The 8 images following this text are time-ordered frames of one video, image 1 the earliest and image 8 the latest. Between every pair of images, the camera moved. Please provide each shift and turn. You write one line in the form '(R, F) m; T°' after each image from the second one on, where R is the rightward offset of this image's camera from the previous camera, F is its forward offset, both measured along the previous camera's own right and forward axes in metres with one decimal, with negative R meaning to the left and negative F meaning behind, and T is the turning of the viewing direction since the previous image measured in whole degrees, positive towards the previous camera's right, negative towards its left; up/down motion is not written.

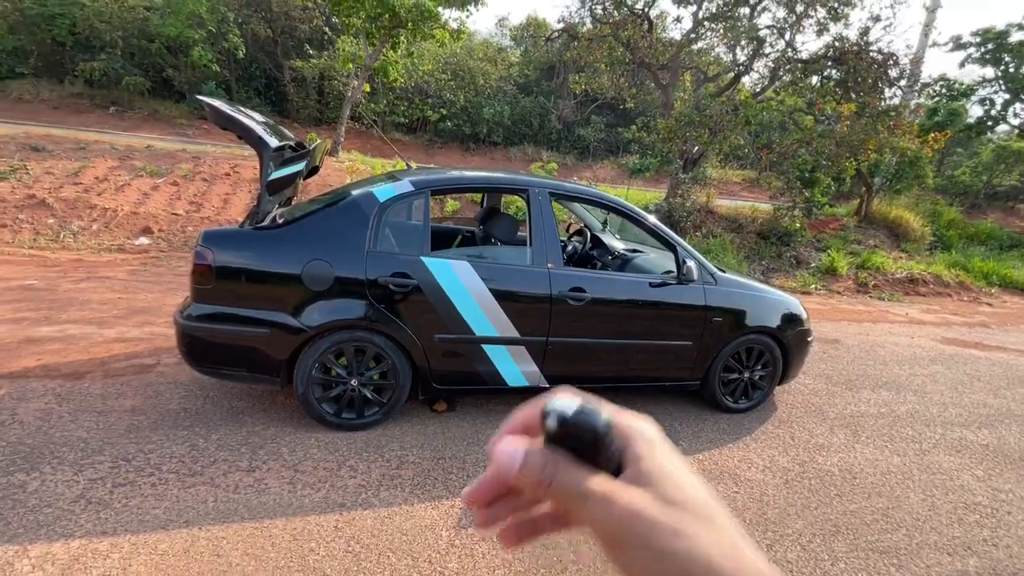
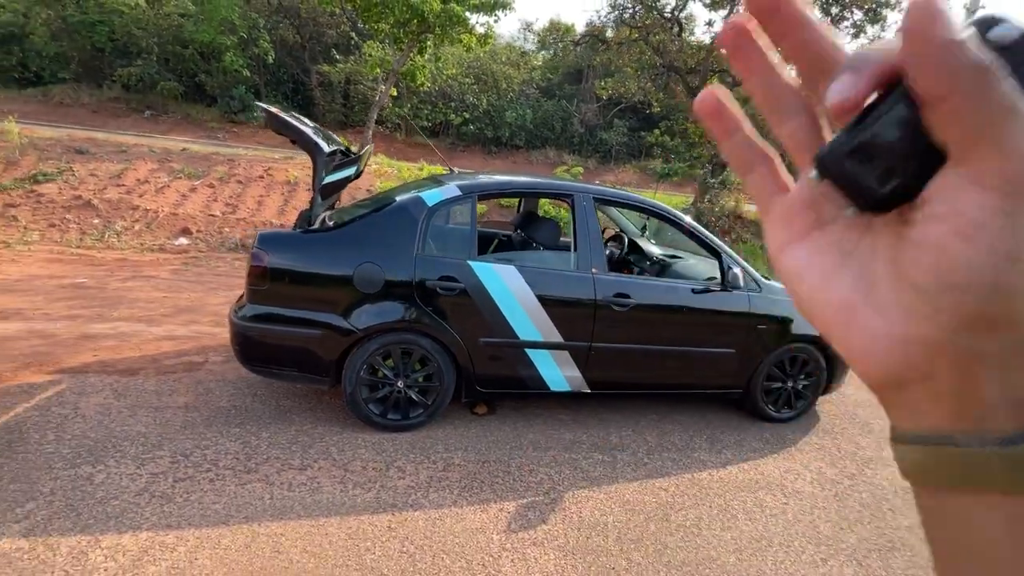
(-0.2, 0.0) m; -2°
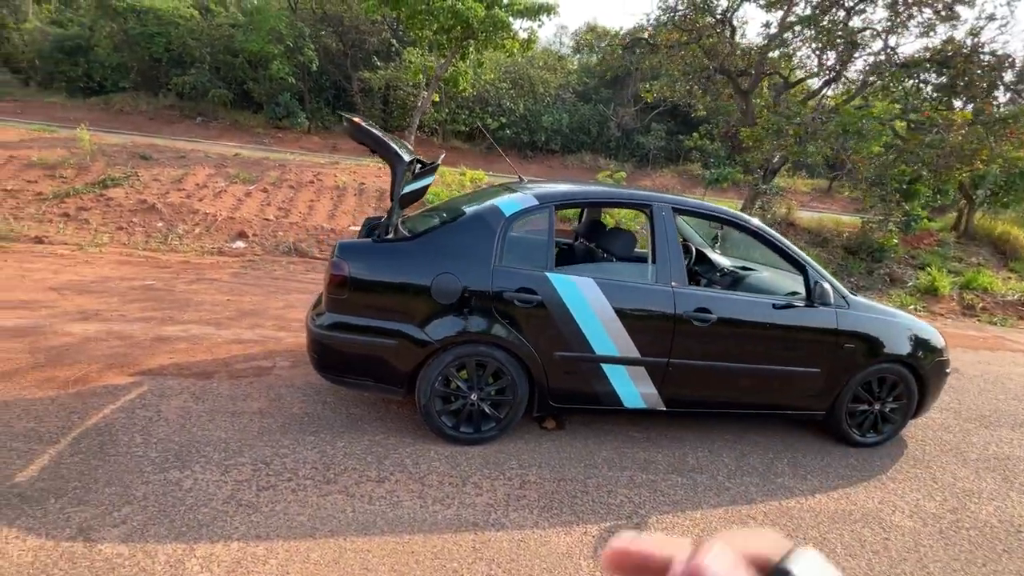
(-0.4, +0.1) m; -4°
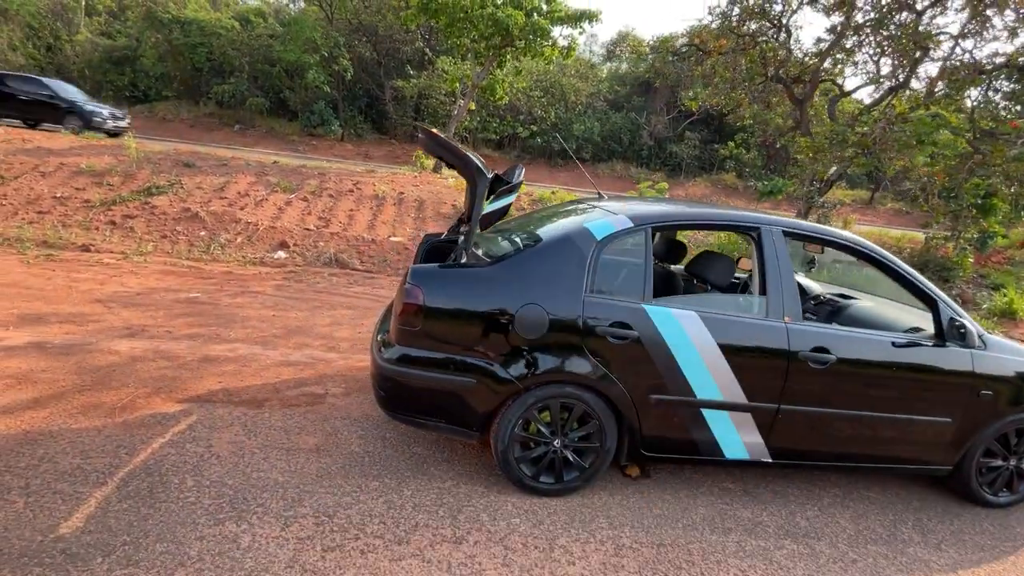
(-0.4, +0.4) m; -3°
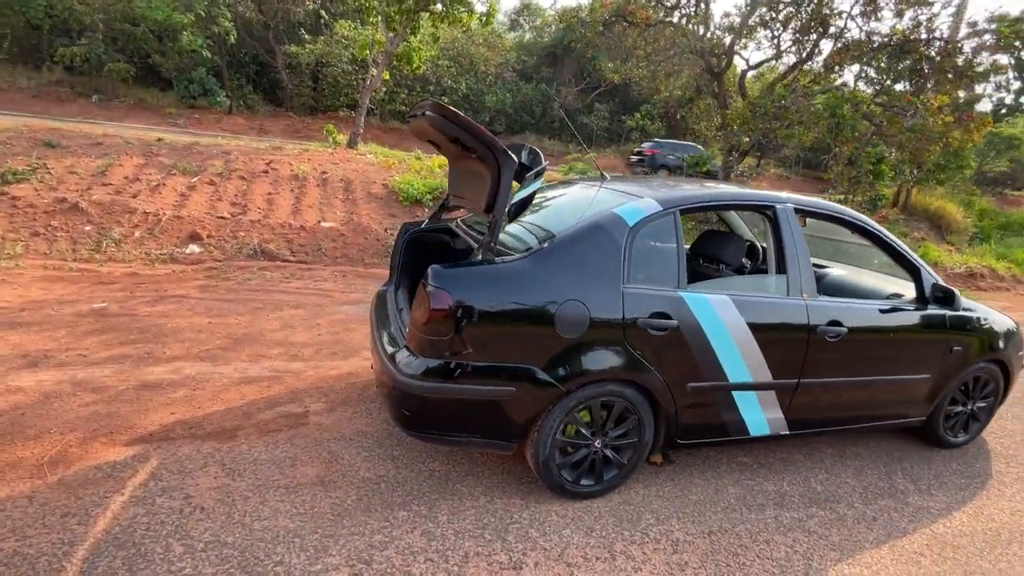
(-0.7, +0.4) m; +10°
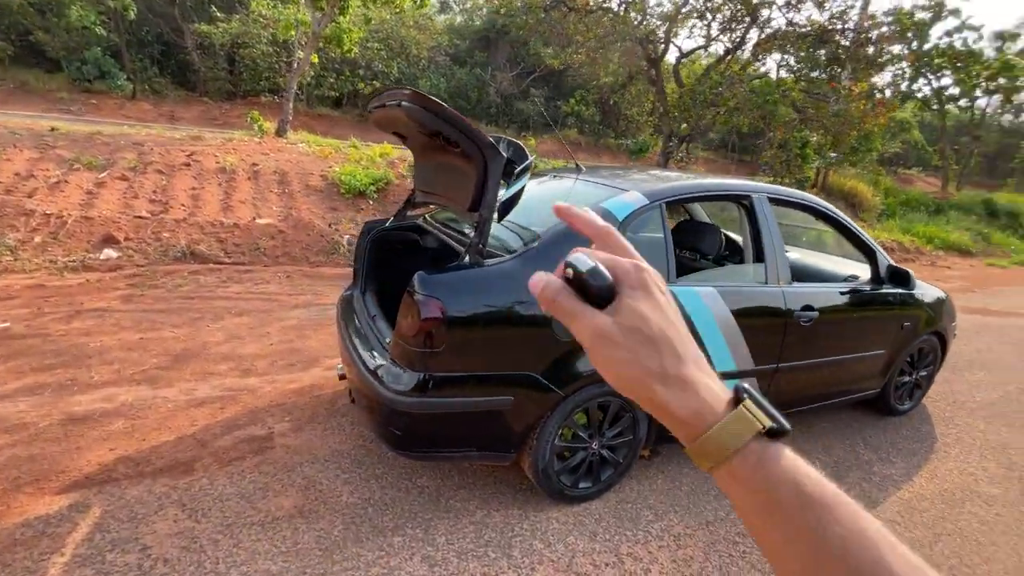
(-0.3, +0.2) m; +7°
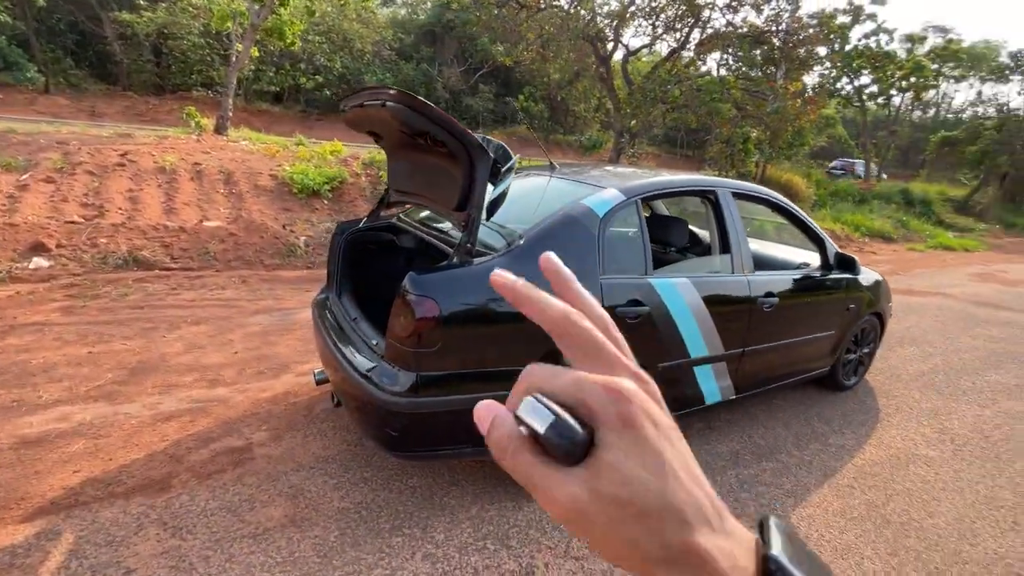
(-0.2, 0.0) m; +6°
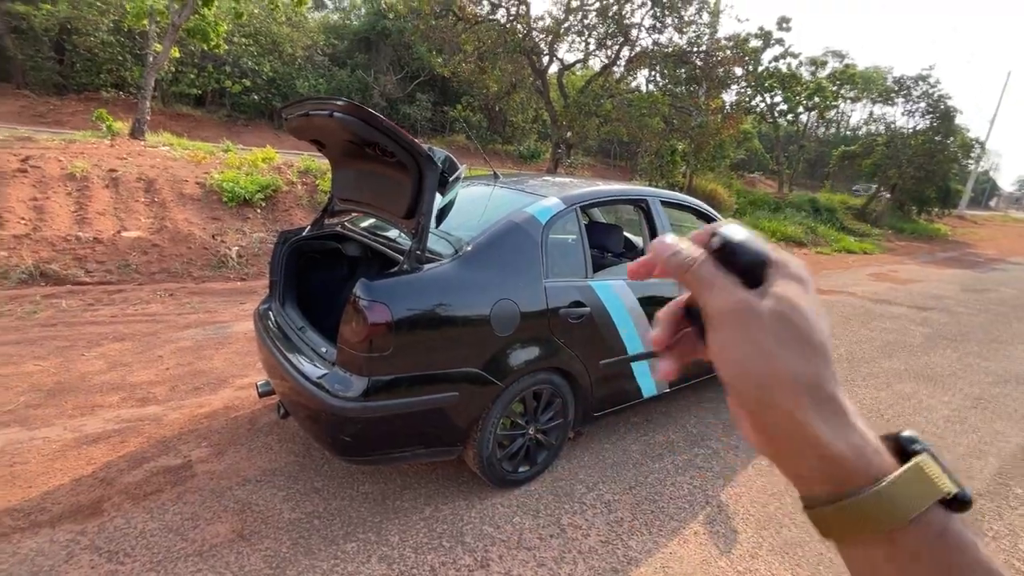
(0.0, -0.1) m; +7°
